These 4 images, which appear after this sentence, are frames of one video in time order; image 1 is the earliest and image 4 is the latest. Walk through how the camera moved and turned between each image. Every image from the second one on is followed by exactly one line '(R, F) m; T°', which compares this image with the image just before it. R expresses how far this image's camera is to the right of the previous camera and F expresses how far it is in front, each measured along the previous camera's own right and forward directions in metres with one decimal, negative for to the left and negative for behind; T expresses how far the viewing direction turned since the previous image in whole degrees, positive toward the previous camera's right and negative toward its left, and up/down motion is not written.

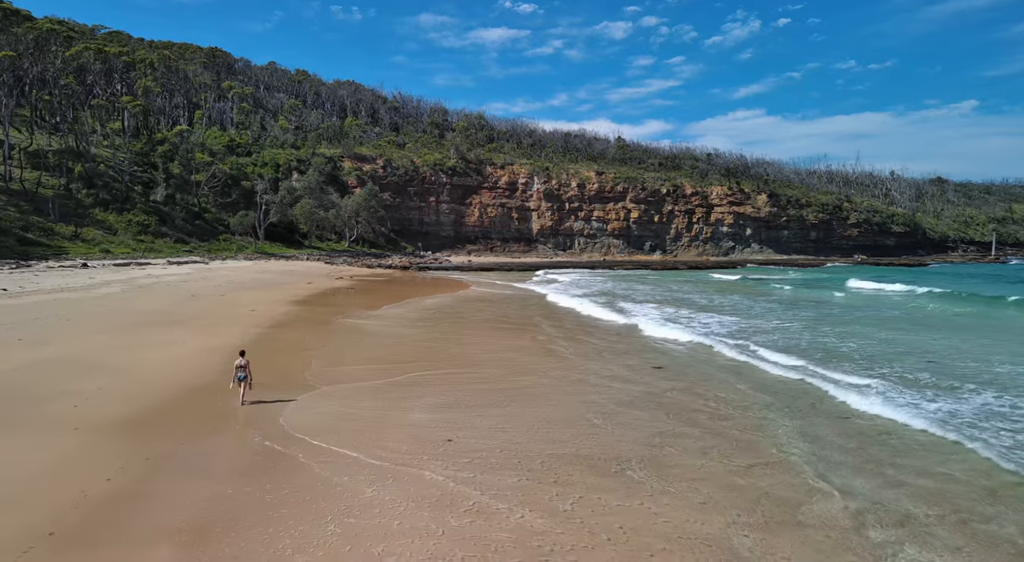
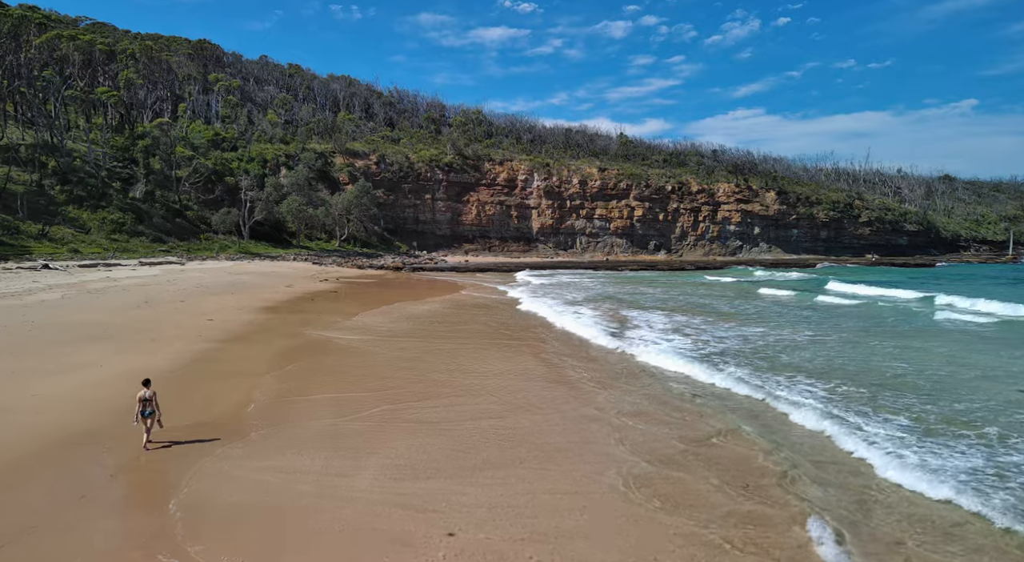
(+0.1, +2.3) m; 0°
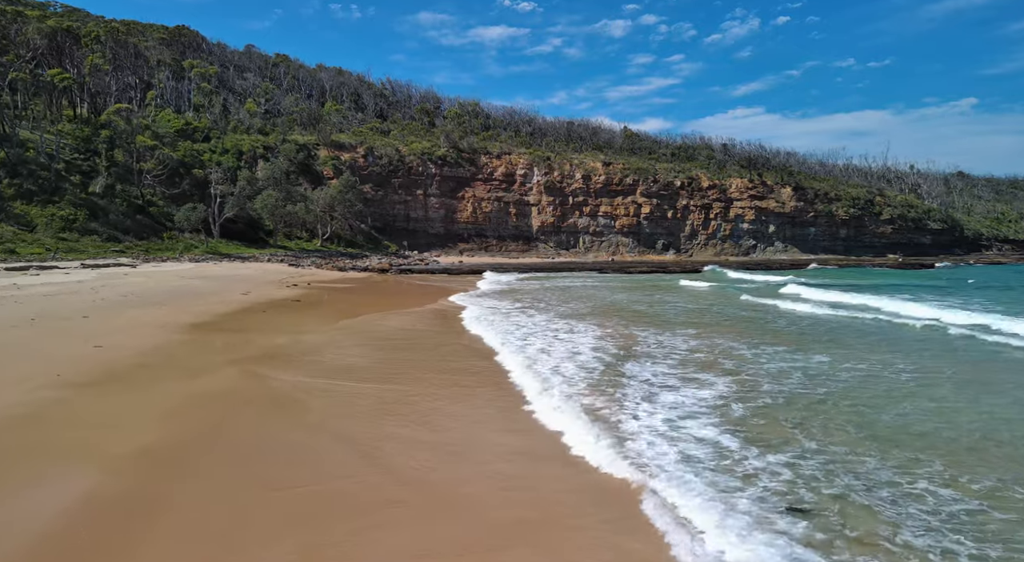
(+0.1, +3.8) m; 0°
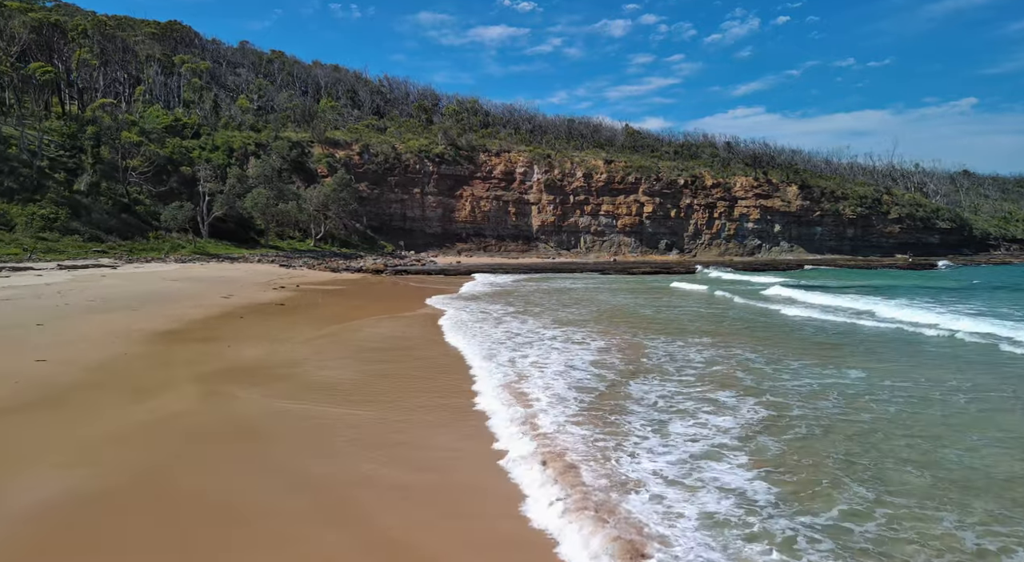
(0.0, +1.3) m; 0°
